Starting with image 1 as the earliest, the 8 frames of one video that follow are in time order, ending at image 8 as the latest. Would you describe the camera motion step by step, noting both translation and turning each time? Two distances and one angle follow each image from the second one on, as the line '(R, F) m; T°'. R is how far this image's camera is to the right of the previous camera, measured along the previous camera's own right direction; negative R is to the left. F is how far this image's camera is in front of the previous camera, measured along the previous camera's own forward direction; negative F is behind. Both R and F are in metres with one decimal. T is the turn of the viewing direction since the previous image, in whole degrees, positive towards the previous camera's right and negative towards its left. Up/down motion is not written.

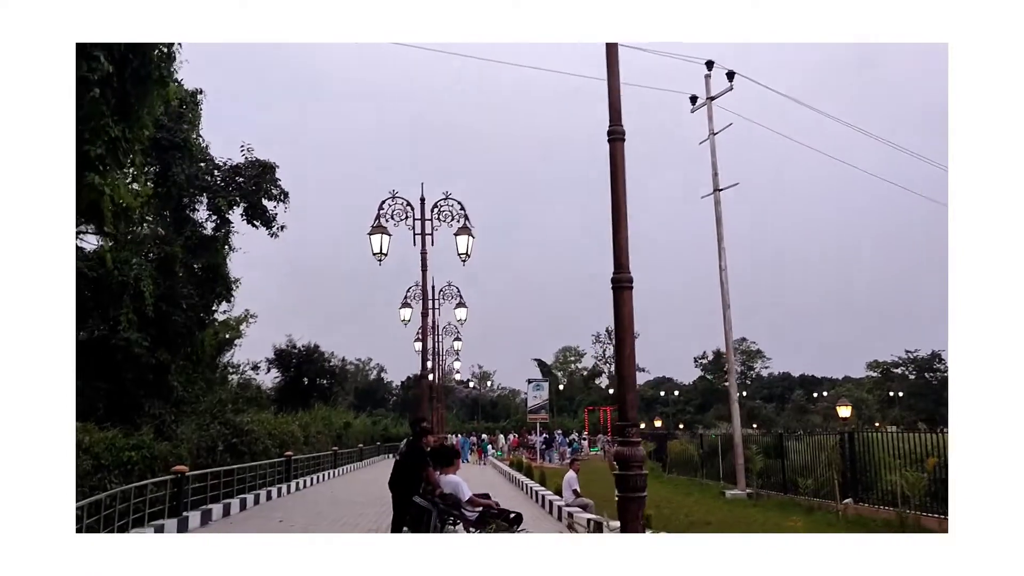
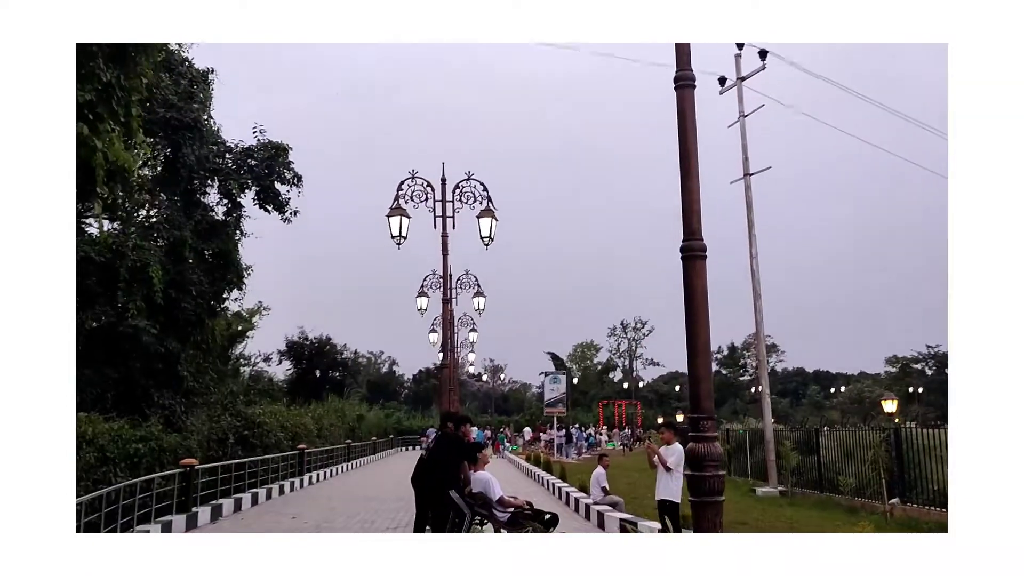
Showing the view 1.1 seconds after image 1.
(-0.2, +0.6) m; -1°
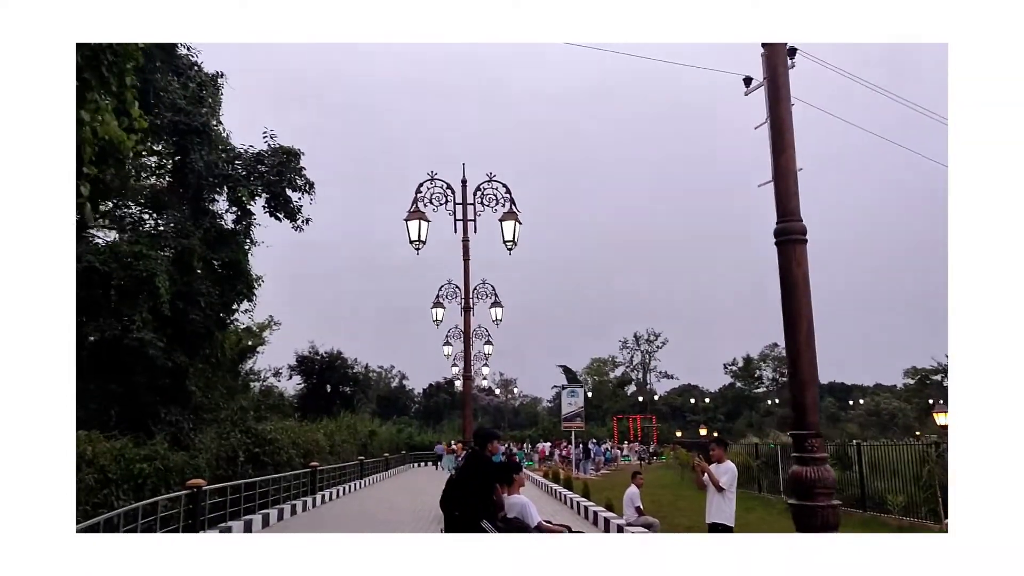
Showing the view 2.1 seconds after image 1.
(-0.2, +0.6) m; -1°
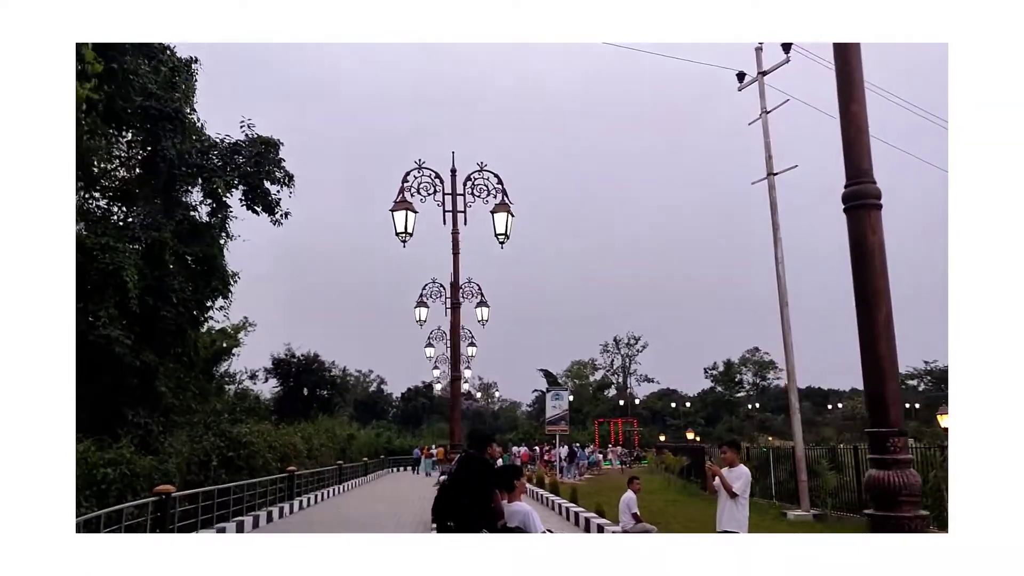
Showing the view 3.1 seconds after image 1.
(-0.2, +0.5) m; +1°
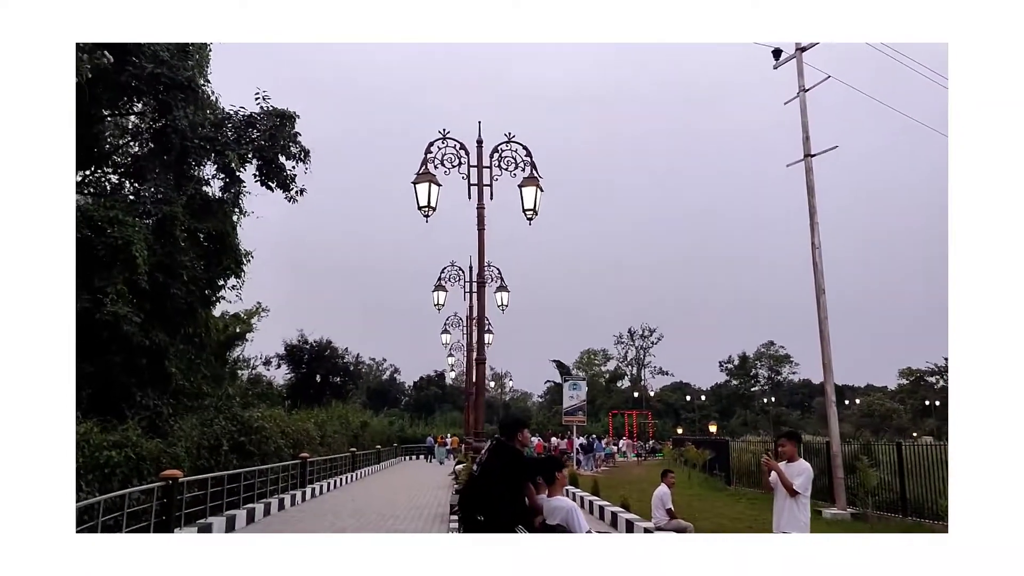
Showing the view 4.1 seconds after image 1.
(-0.2, +0.6) m; -1°
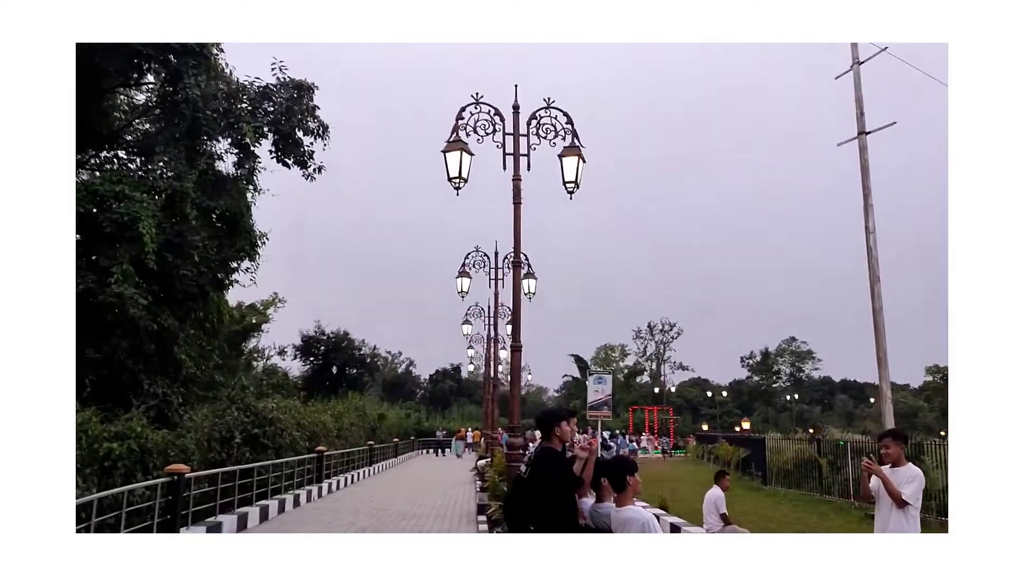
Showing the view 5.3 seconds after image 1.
(-0.2, +0.8) m; -1°
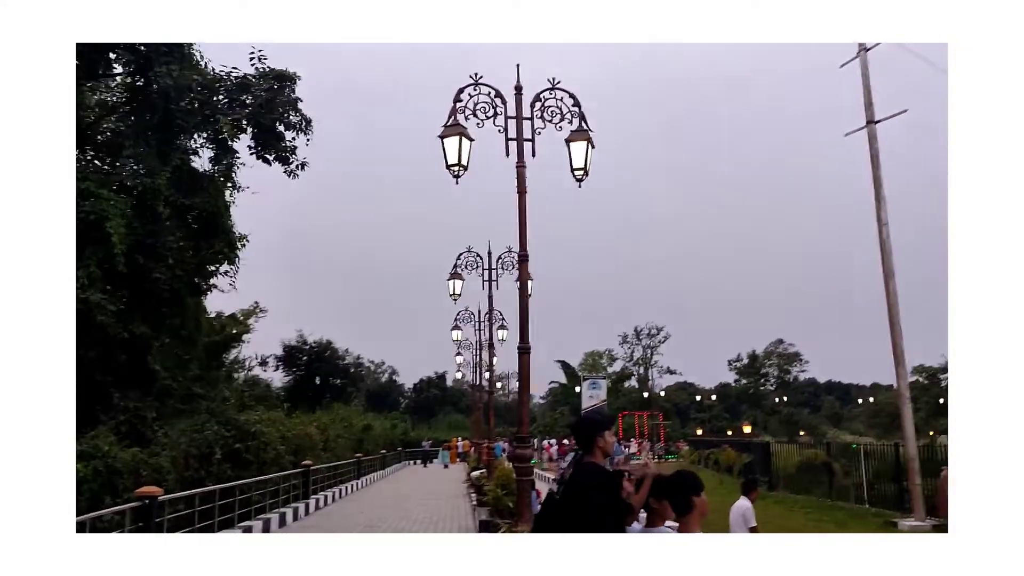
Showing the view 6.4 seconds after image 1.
(-0.2, +0.7) m; +1°
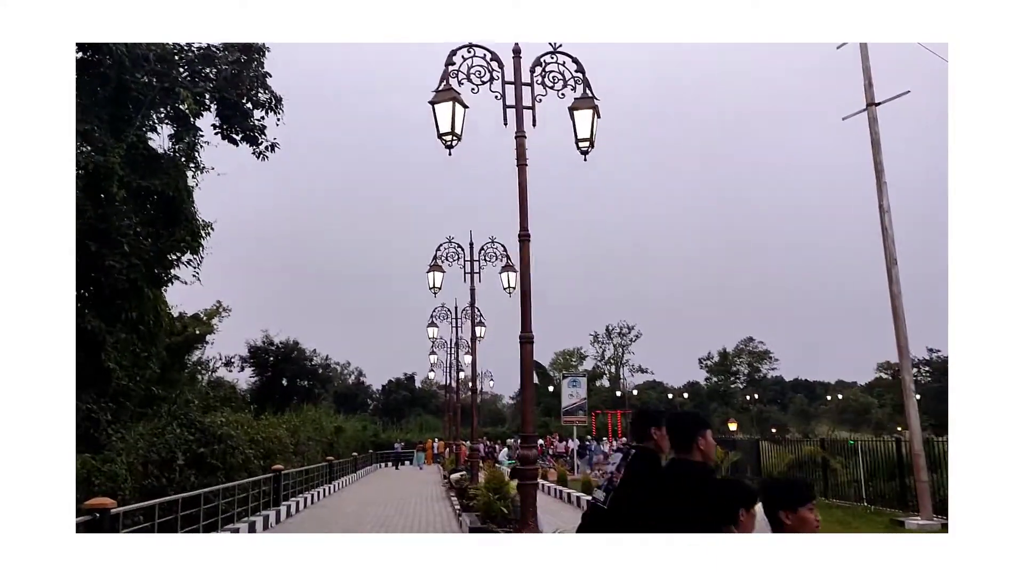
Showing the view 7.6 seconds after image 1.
(-0.3, +0.8) m; +2°
